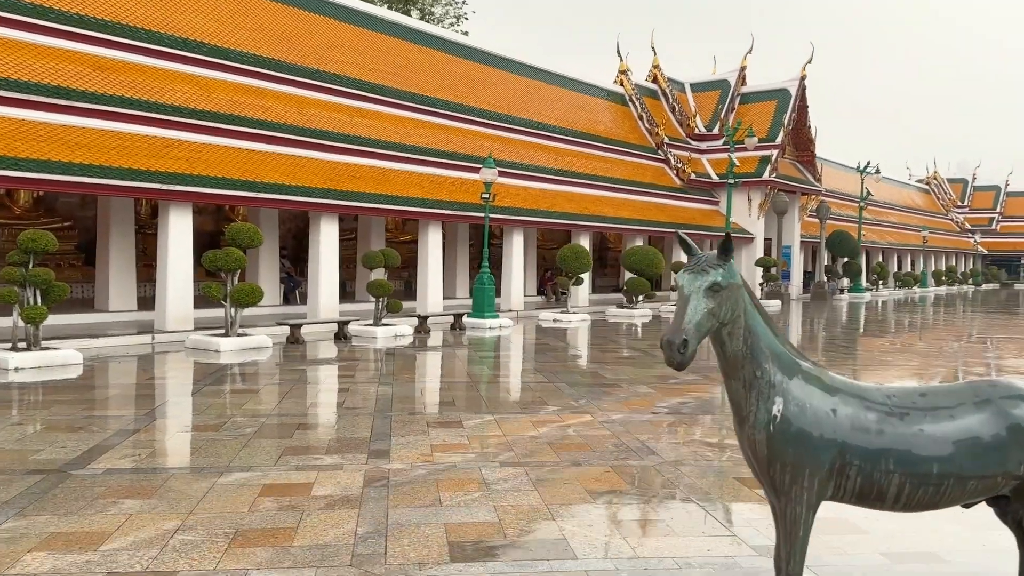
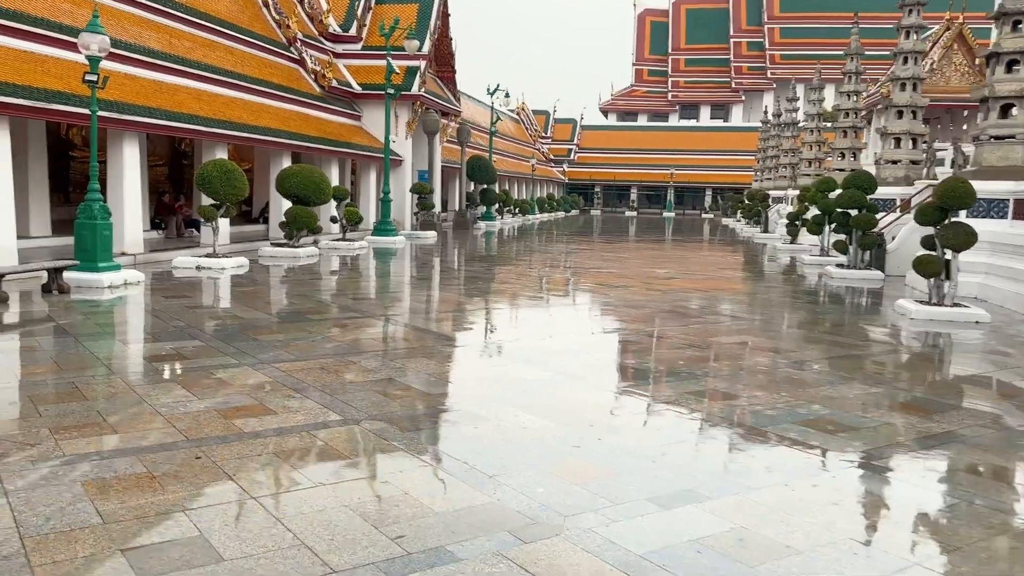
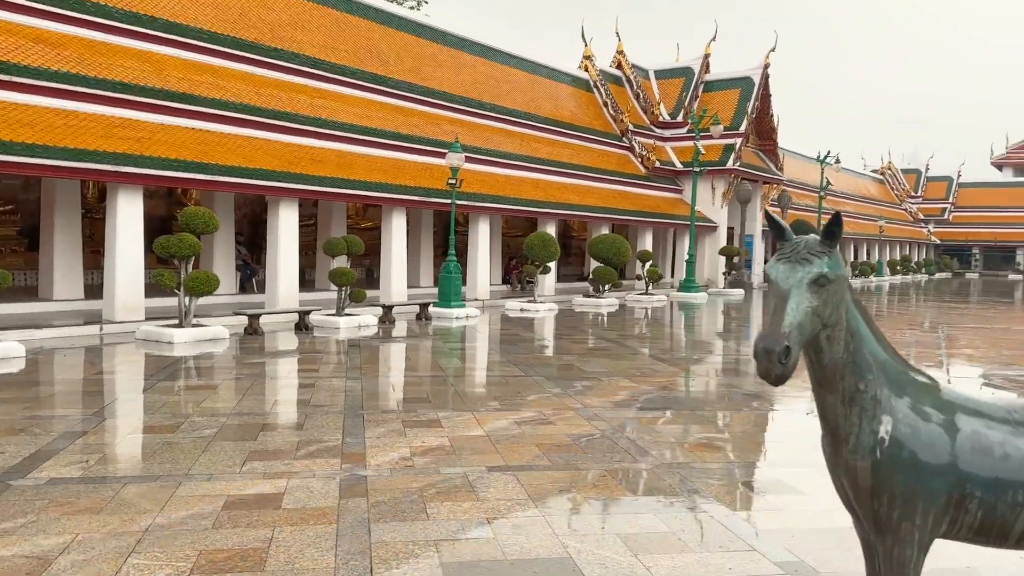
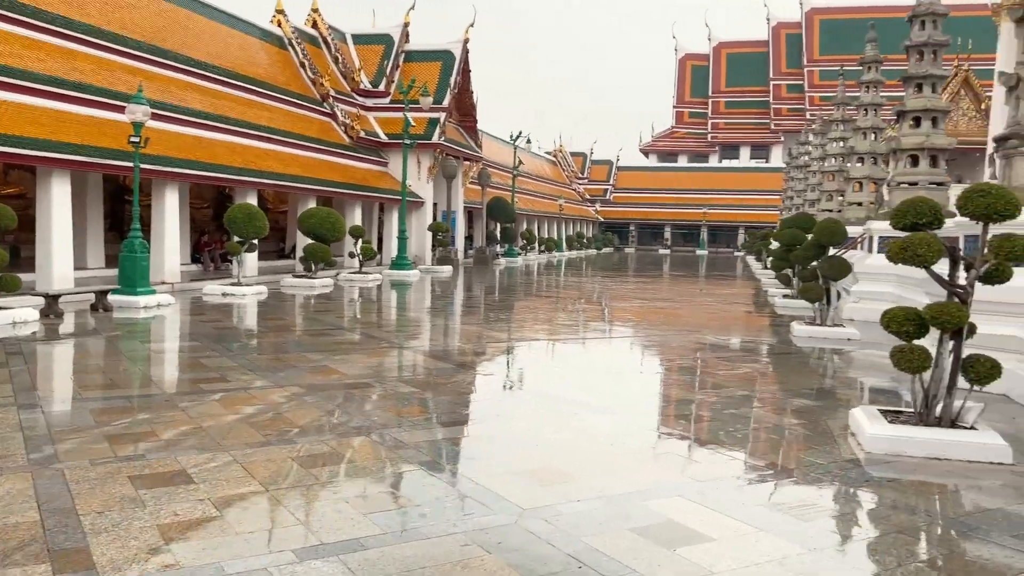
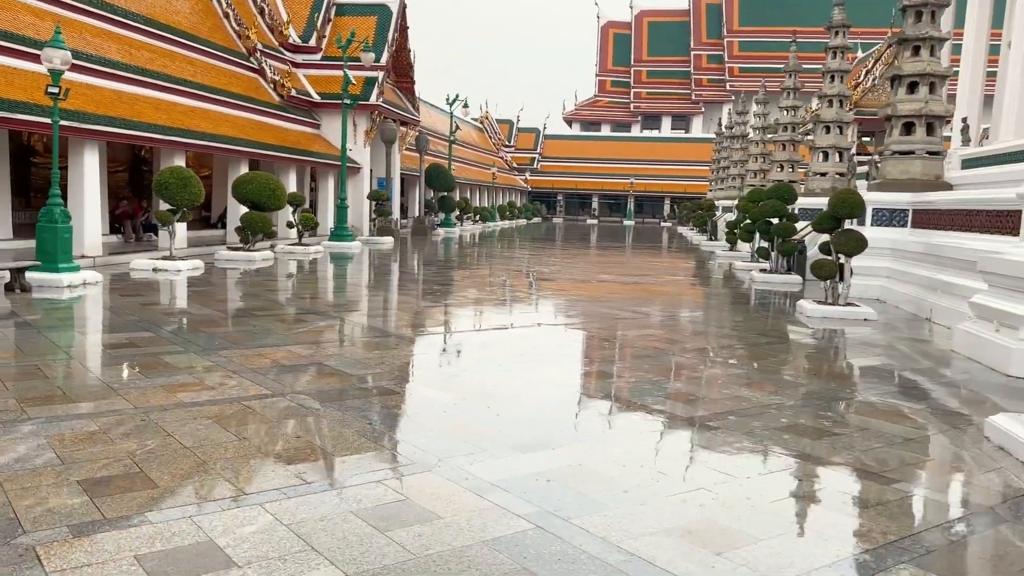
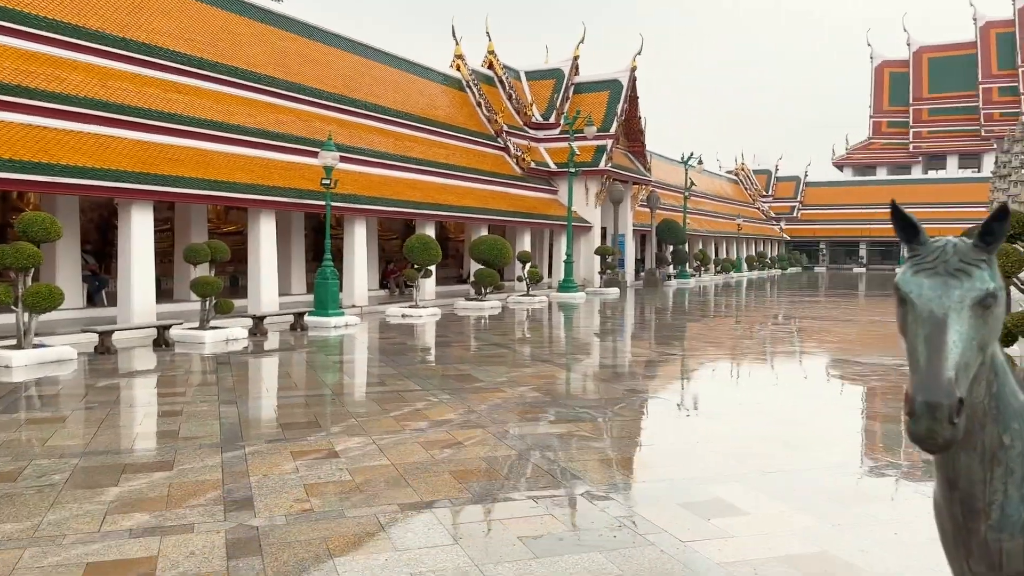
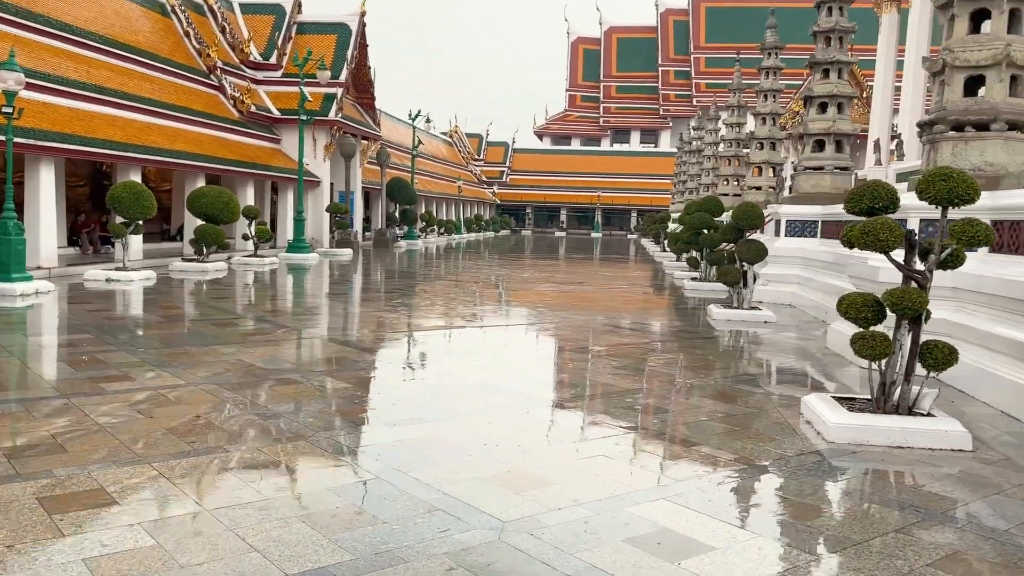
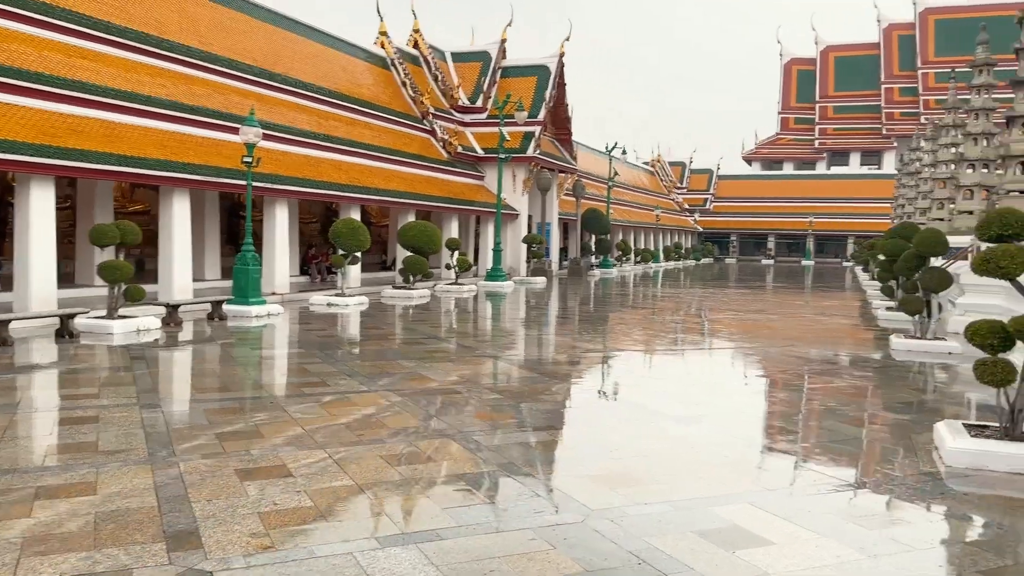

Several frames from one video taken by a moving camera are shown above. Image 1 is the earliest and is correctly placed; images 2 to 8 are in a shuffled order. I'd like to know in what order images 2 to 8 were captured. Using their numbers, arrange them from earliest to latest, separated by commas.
3, 6, 8, 4, 7, 5, 2
